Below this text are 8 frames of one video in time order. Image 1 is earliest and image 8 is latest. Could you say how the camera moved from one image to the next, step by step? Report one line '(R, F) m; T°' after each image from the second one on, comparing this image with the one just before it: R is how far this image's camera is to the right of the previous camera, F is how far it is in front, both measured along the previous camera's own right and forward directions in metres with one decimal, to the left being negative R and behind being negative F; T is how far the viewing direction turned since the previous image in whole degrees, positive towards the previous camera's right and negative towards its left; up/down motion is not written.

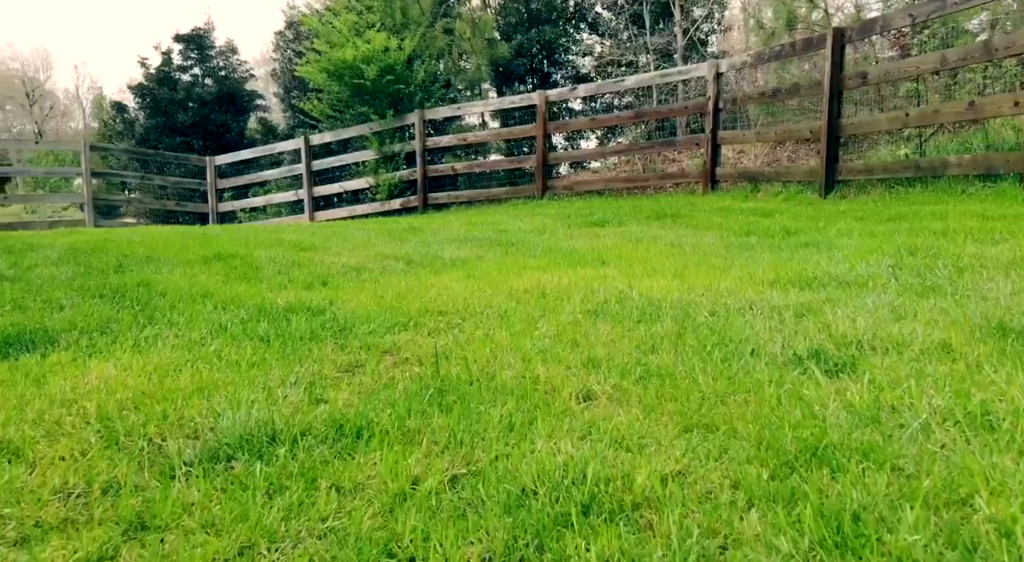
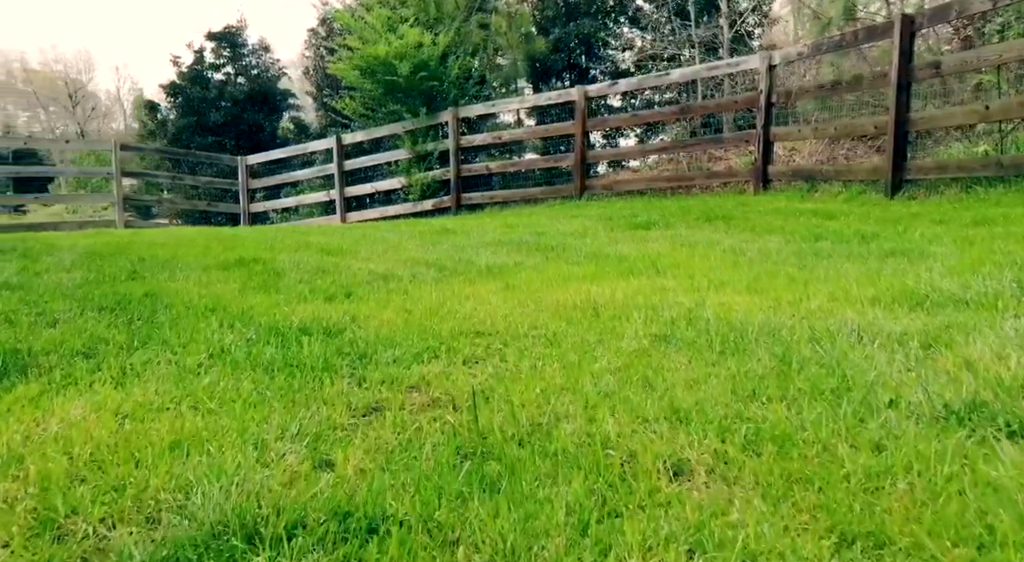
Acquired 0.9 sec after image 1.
(-0.1, +0.4) m; -2°
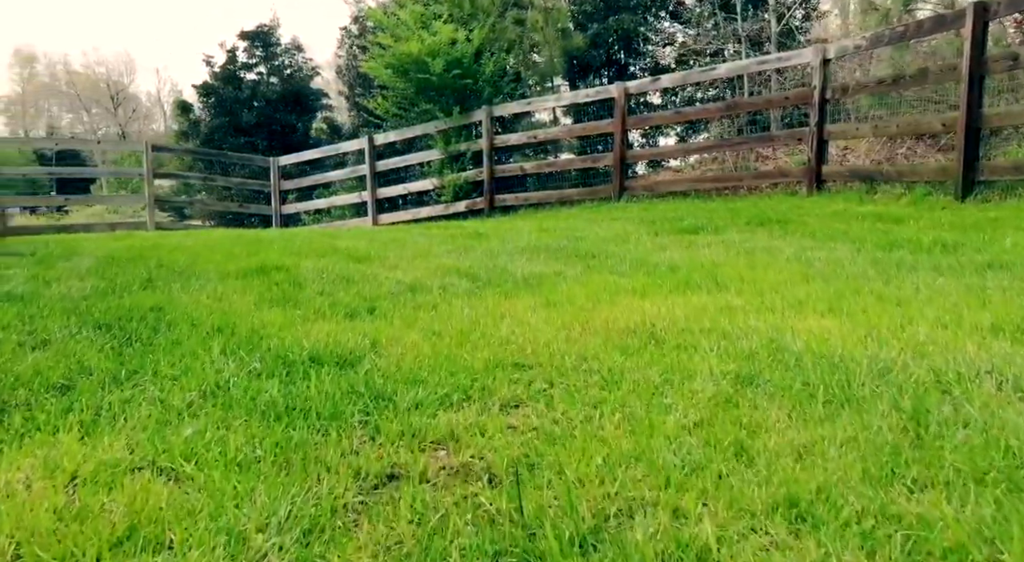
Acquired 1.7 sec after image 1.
(0.0, +0.4) m; -2°
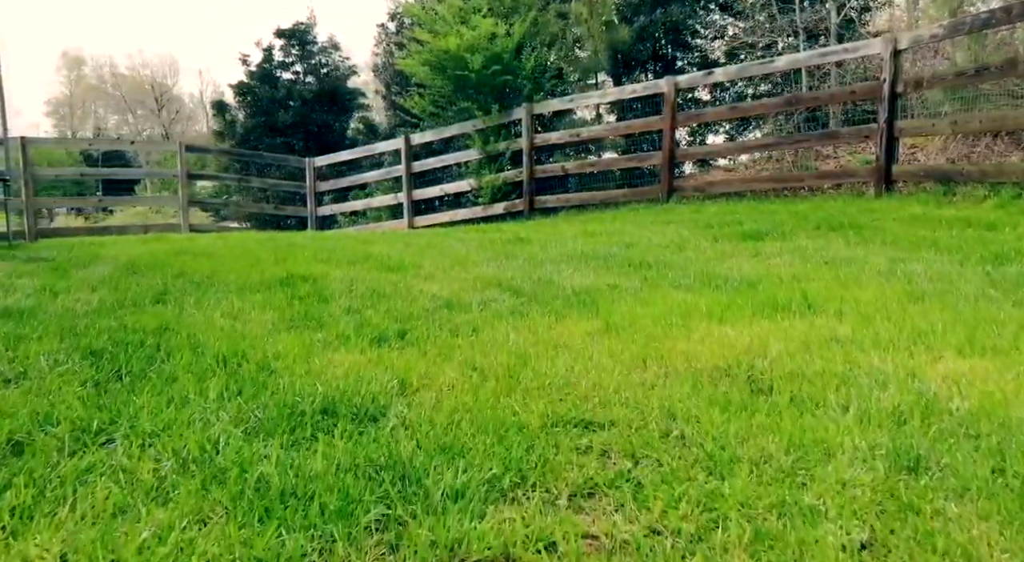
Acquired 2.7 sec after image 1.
(-0.1, +0.5) m; -3°
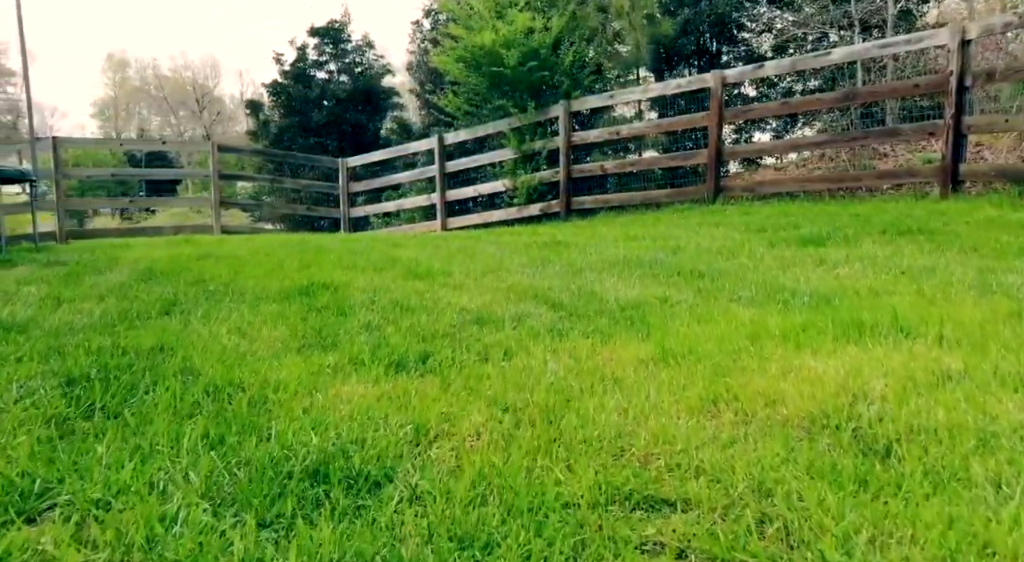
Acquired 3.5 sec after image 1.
(0.0, +0.4) m; -2°
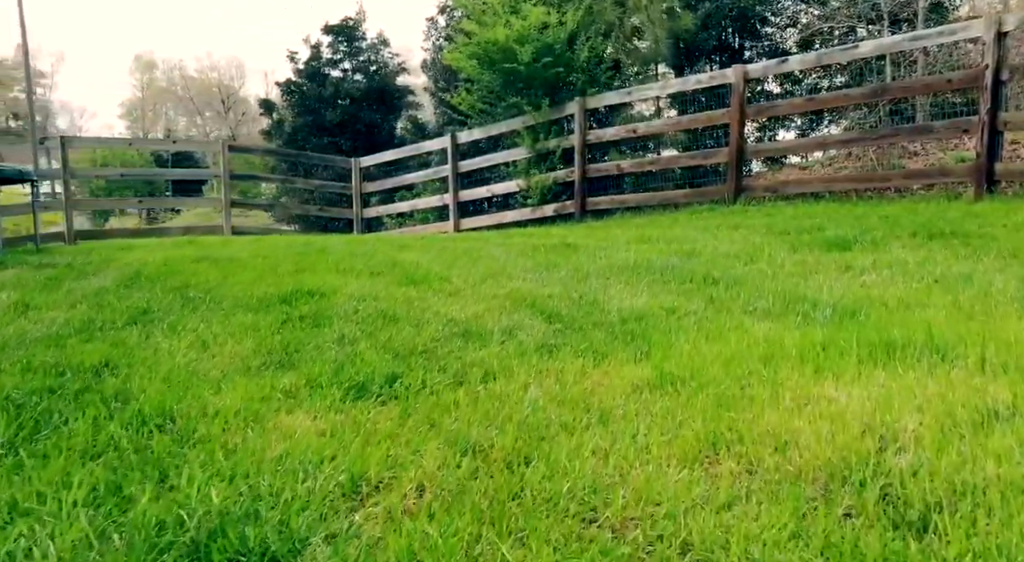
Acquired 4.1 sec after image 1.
(+0.1, +0.3) m; -2°
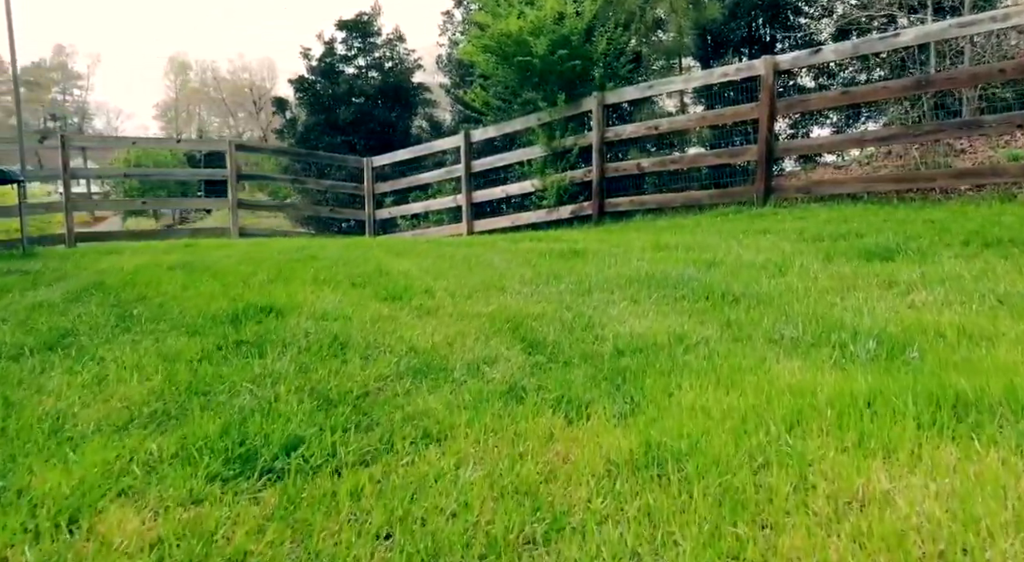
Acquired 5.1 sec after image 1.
(+0.2, +0.5) m; -2°
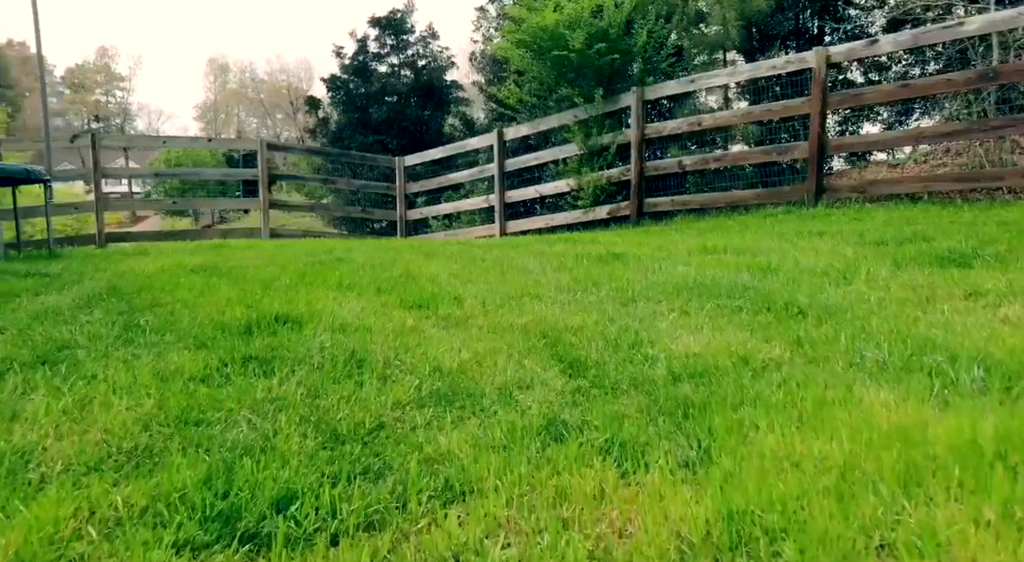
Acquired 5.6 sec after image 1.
(0.0, +0.3) m; -2°
